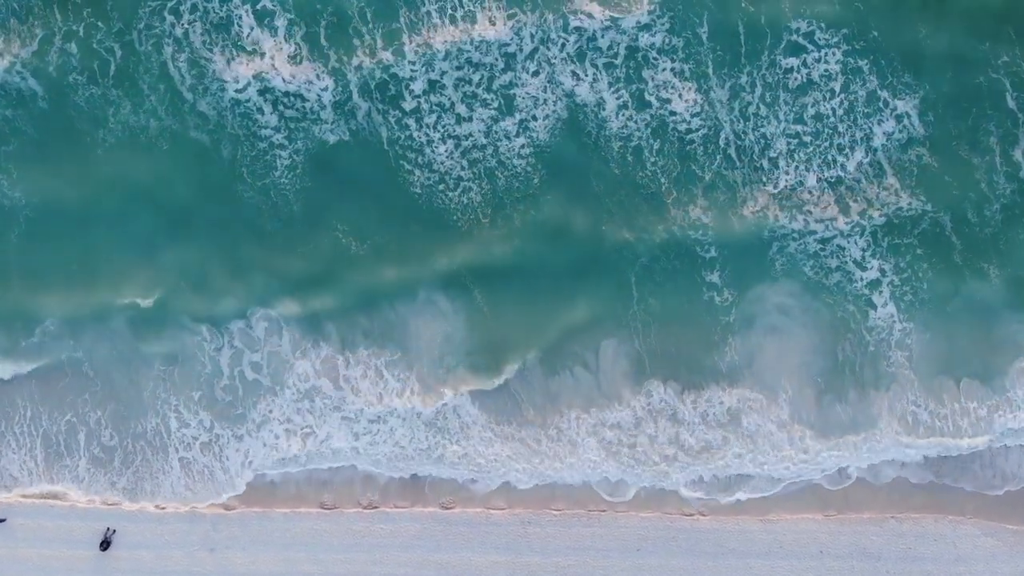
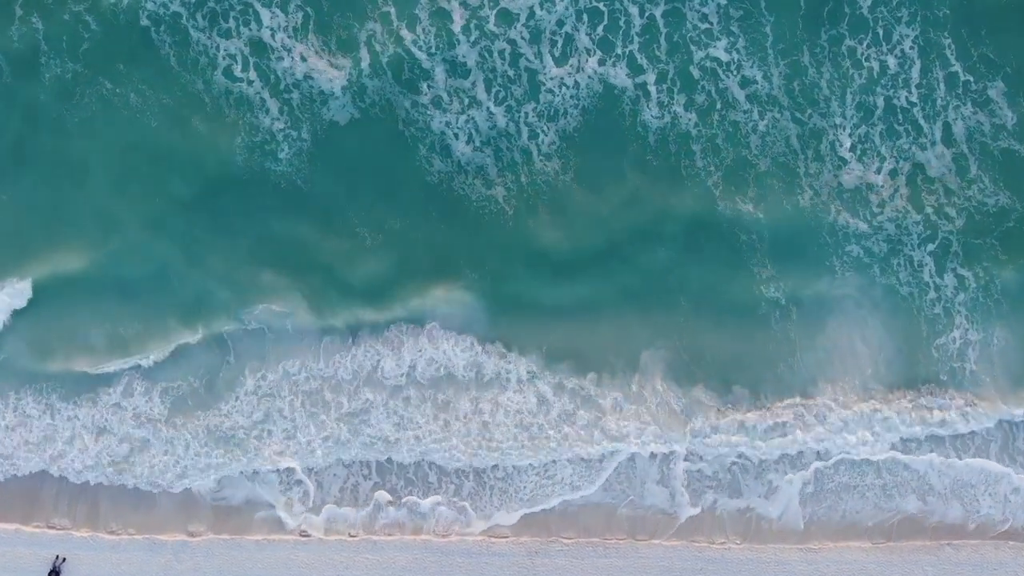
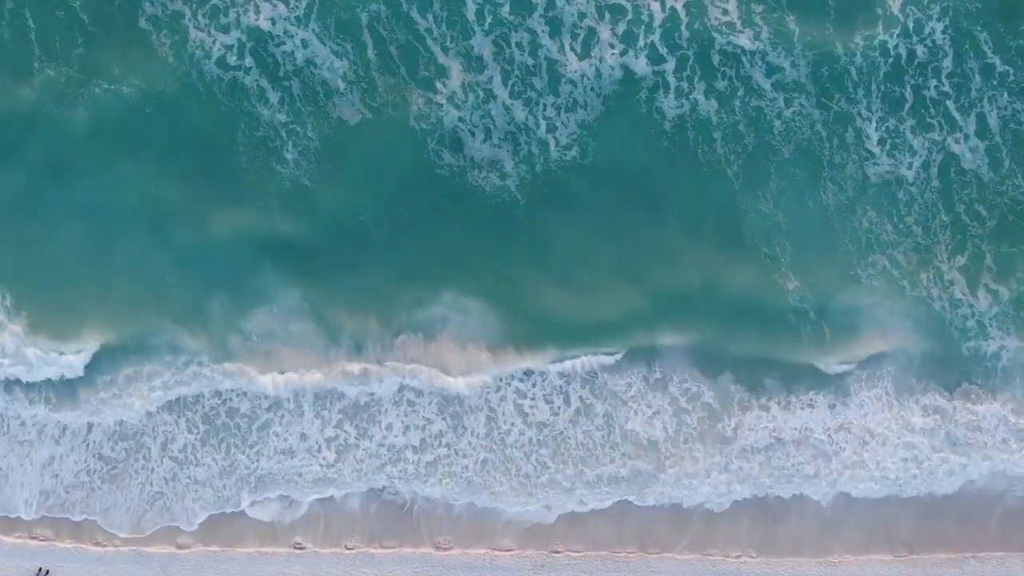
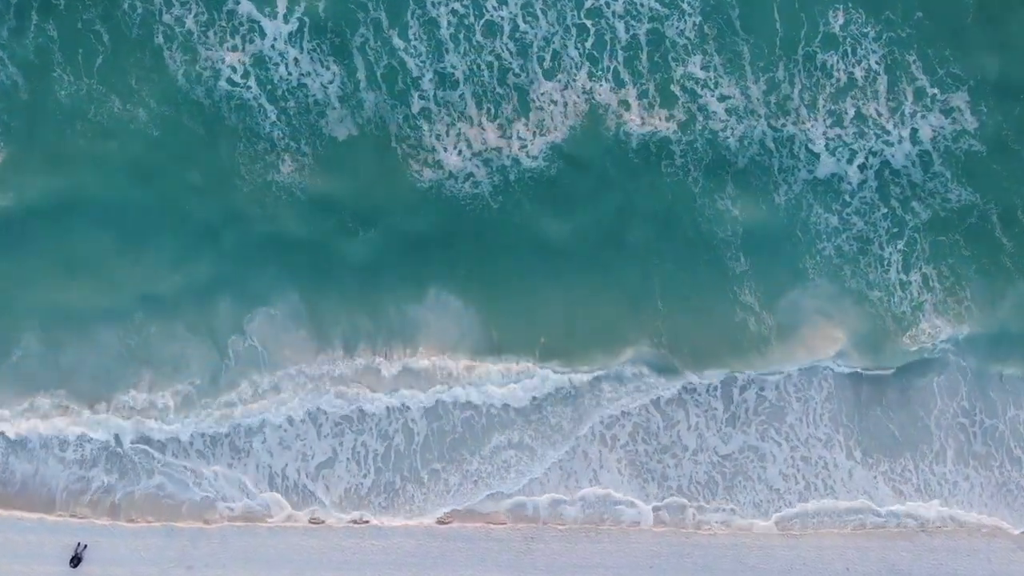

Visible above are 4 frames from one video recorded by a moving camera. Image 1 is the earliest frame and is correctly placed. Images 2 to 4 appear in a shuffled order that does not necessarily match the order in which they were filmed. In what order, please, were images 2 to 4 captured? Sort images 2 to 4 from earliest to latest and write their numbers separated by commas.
4, 2, 3
